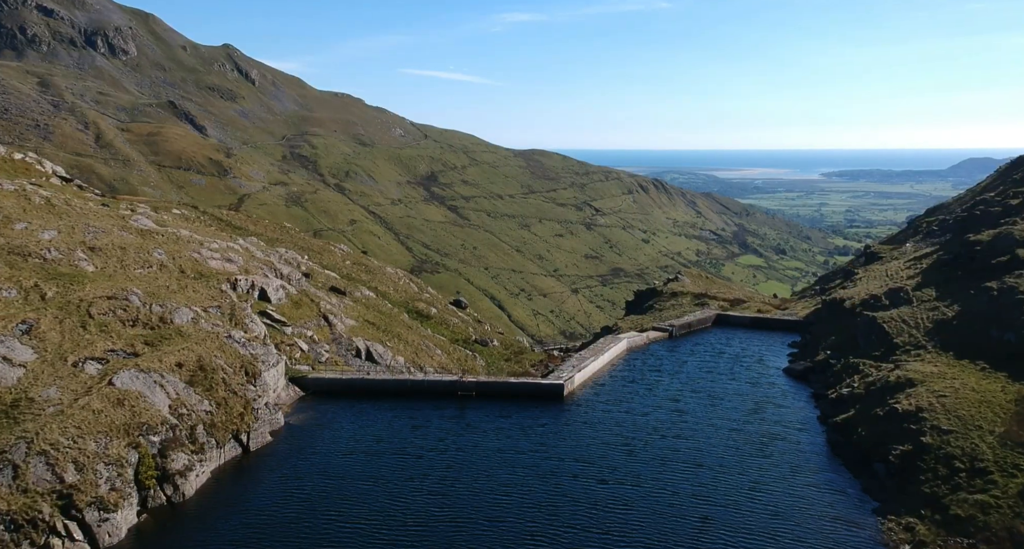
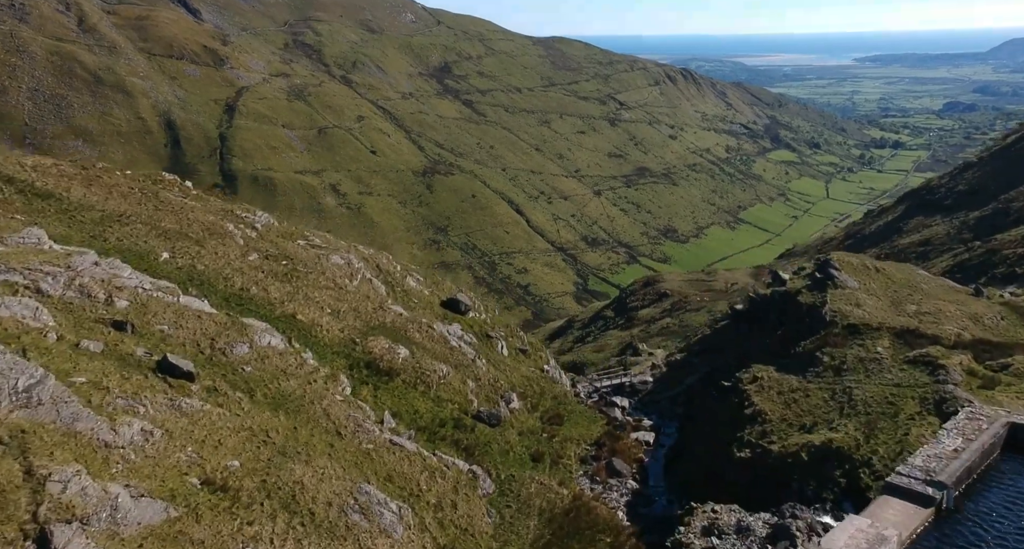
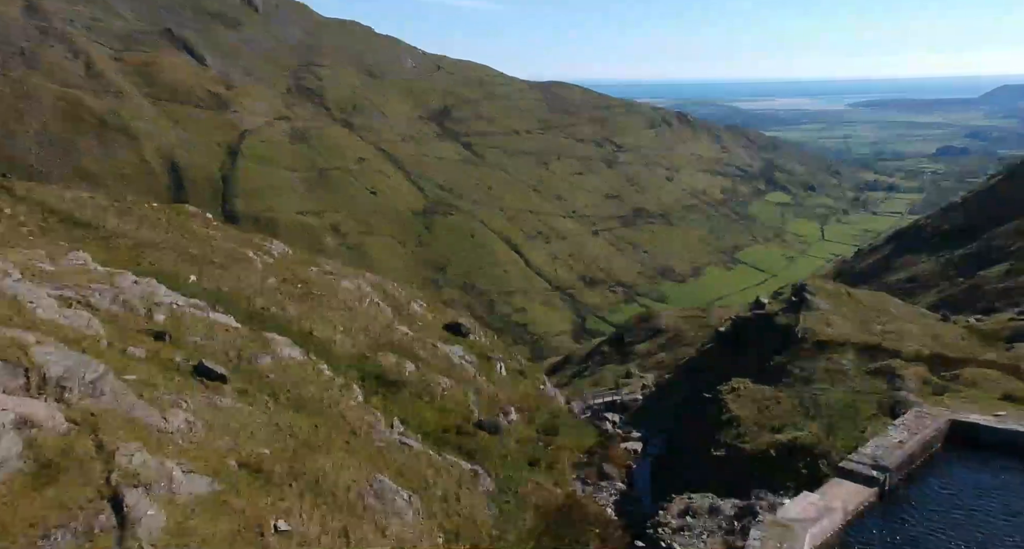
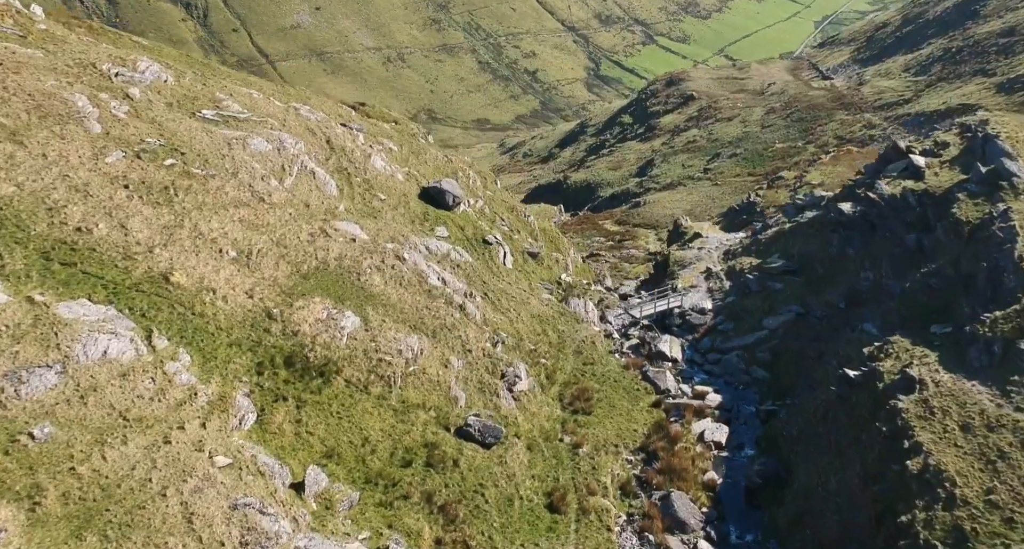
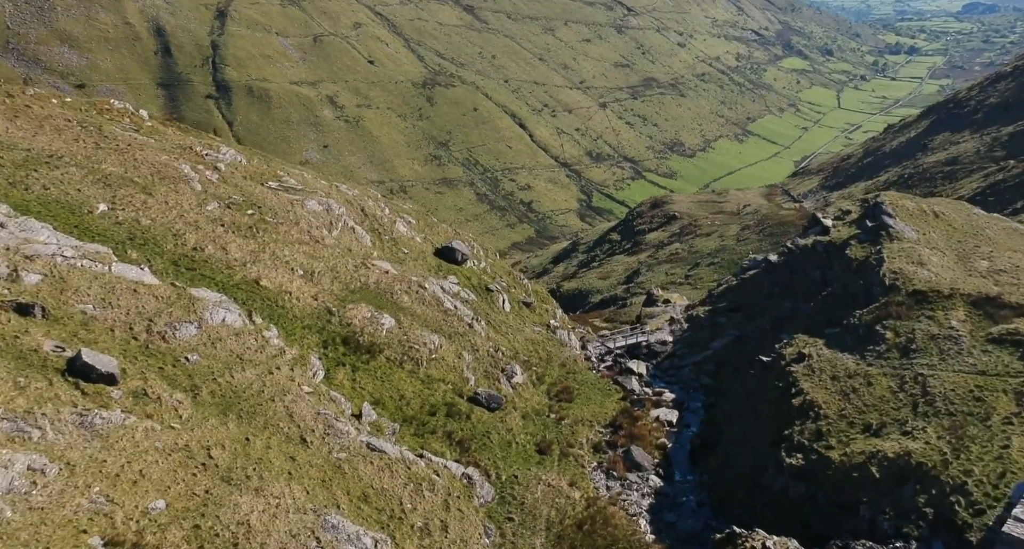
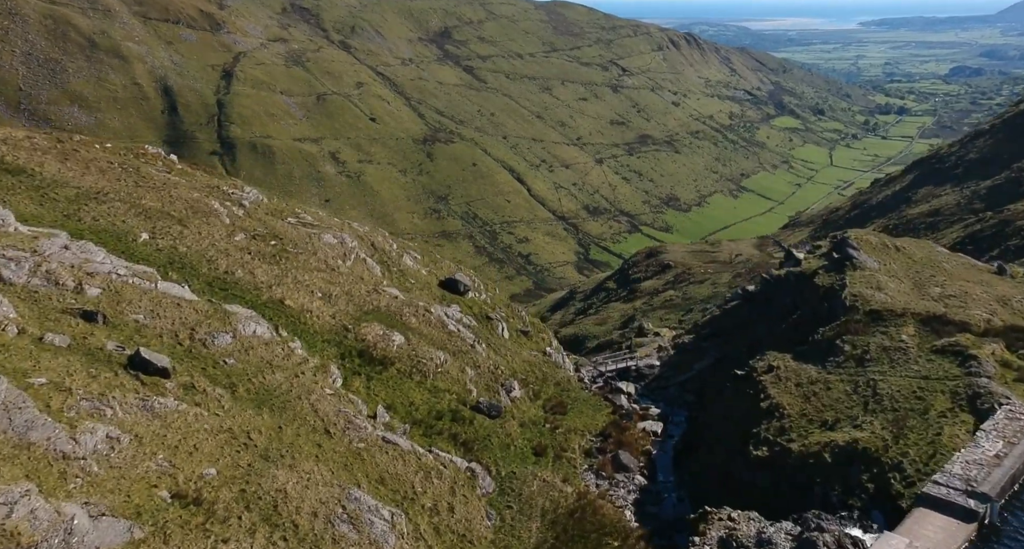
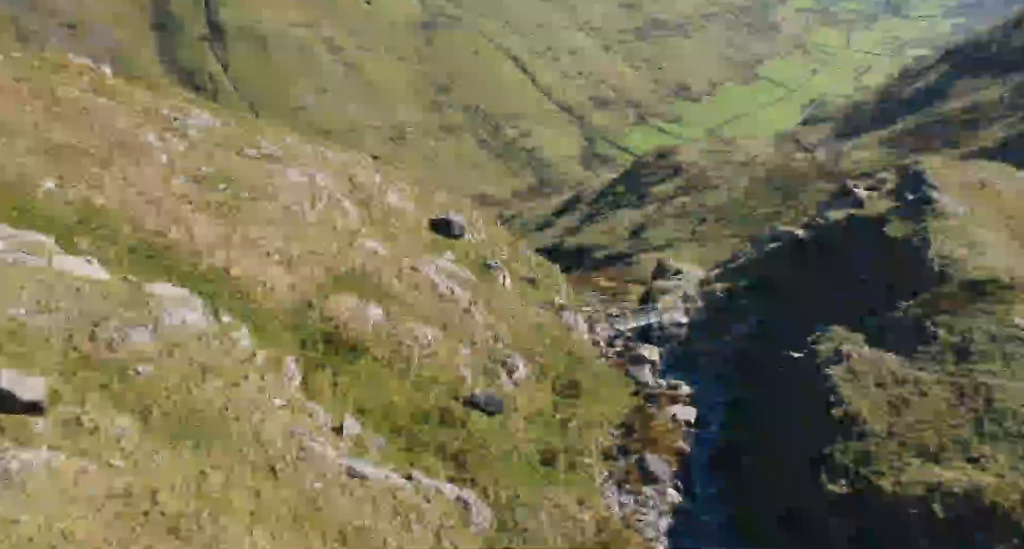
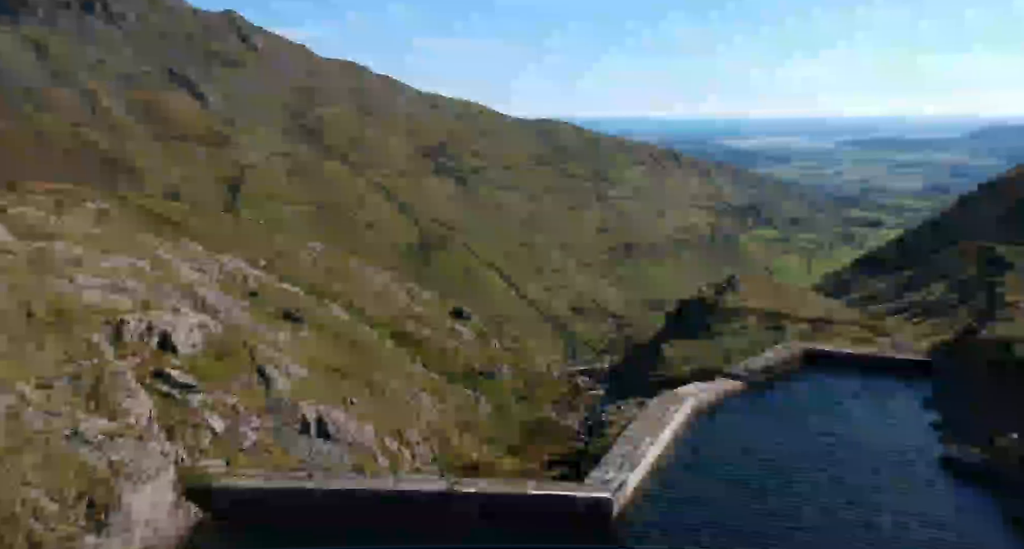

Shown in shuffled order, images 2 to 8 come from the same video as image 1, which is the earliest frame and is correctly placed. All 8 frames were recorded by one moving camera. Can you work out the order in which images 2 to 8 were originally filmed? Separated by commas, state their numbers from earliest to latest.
8, 3, 2, 6, 5, 7, 4
